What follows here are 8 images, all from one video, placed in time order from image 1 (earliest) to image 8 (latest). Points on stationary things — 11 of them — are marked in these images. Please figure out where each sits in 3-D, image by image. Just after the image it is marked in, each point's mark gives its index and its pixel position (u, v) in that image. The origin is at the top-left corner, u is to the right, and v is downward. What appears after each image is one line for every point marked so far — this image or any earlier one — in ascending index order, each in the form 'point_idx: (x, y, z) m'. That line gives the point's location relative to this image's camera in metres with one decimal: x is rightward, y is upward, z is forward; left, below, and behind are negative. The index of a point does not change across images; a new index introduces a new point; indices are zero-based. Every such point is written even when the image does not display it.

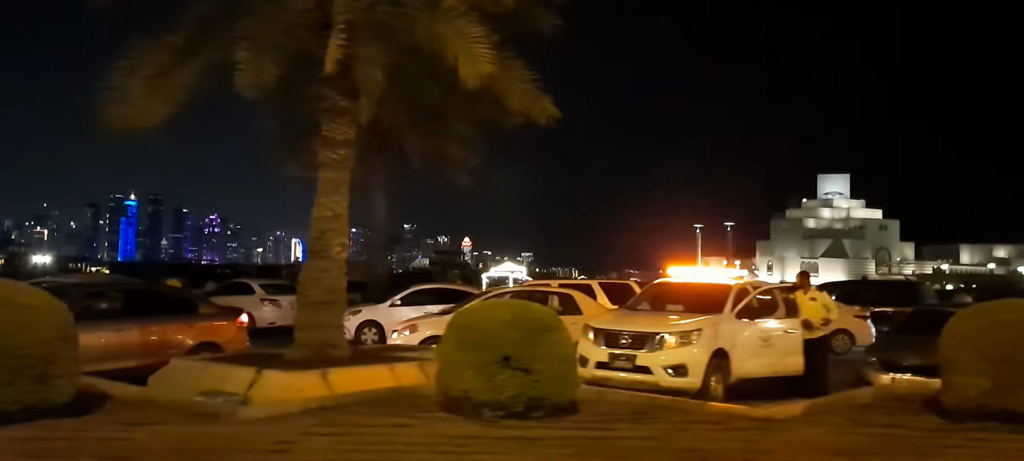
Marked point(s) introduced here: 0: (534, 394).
0: (+0.2, -1.3, +8.4) m
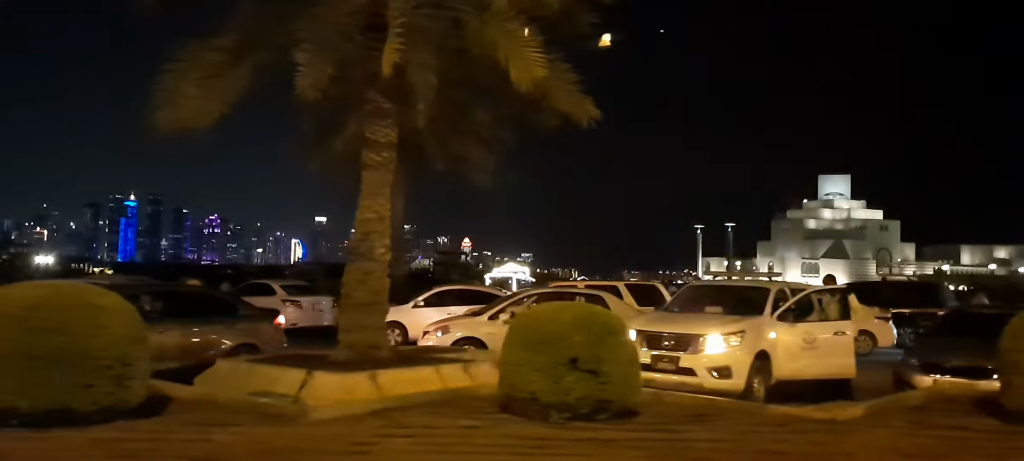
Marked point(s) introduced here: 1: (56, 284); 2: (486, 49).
0: (+0.7, -1.4, +8.4) m
1: (-3.4, -0.4, +7.6) m
2: (-0.3, +2.1, +11.5) m
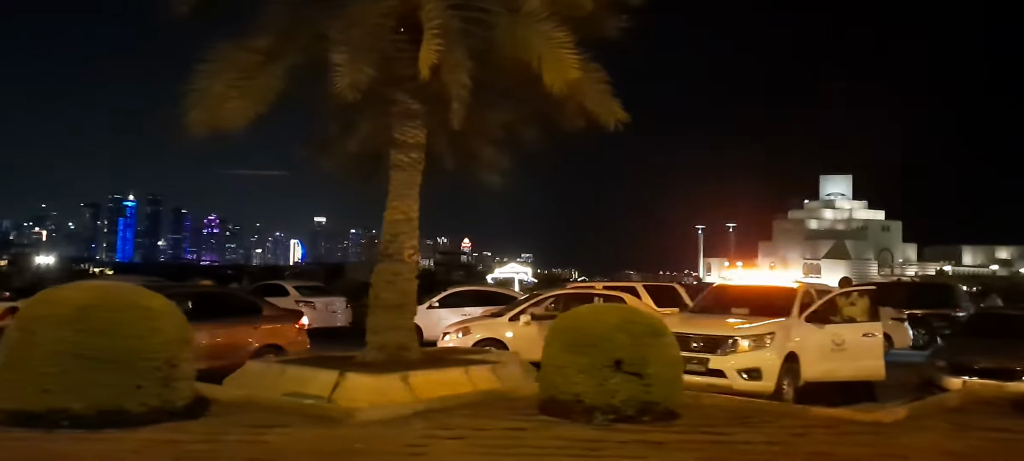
0: (+1.1, -1.4, +8.4) m
1: (-3.1, -0.4, +7.6) m
2: (+0.1, +2.0, +11.5) m
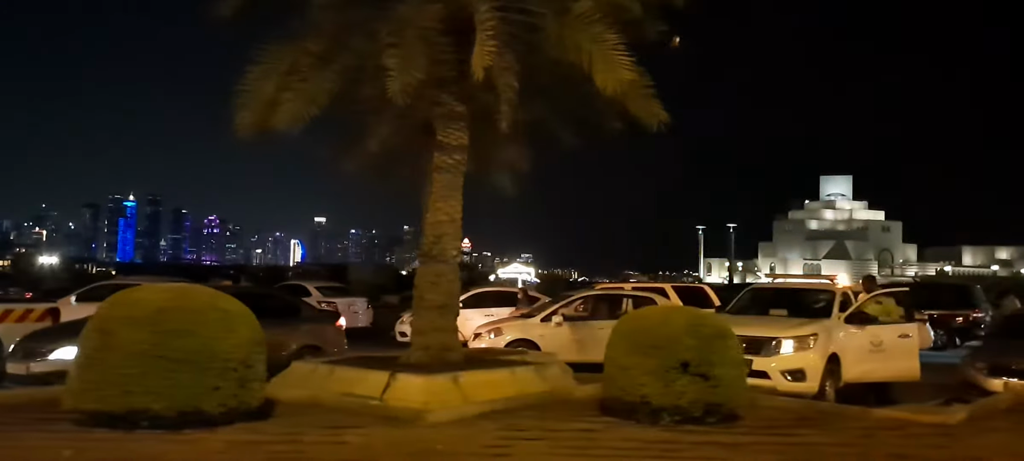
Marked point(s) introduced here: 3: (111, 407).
0: (+1.7, -1.4, +8.4) m
1: (-2.5, -0.4, +7.7) m
2: (+0.6, +2.0, +11.6) m
3: (-2.8, -1.3, +7.3) m
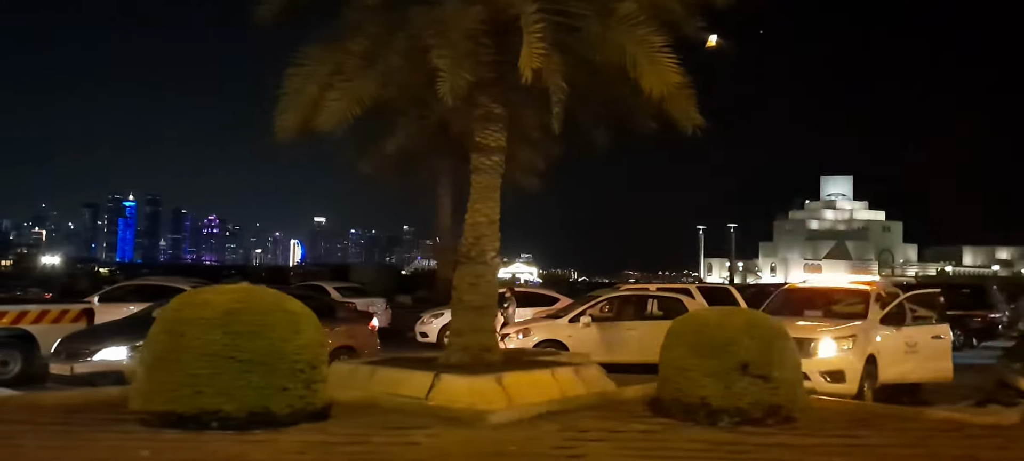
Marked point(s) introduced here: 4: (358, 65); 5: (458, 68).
0: (+2.1, -1.4, +8.4) m
1: (-2.0, -0.4, +7.7) m
2: (+1.1, +2.0, +11.6) m
3: (-2.4, -1.3, +7.3) m
4: (-1.7, +1.8, +11.1) m
5: (-0.6, +1.7, +10.6) m
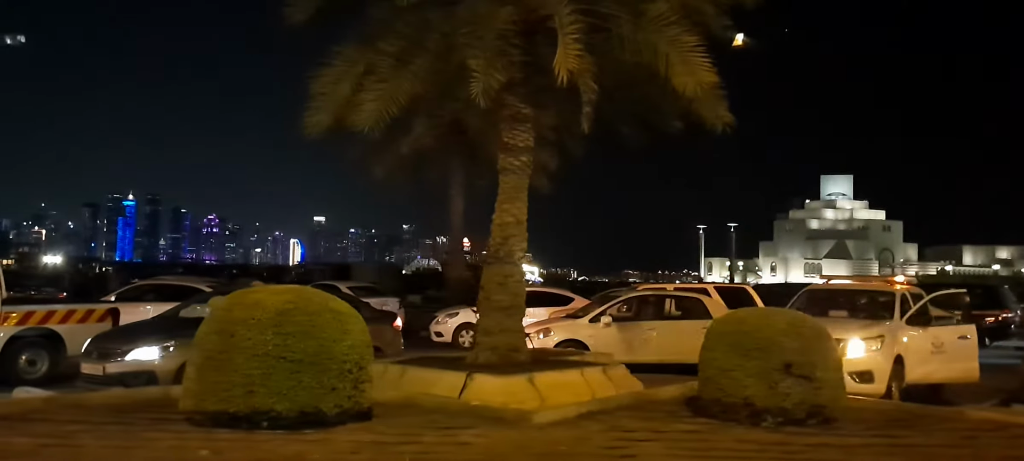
0: (+2.5, -1.4, +8.5) m
1: (-1.7, -0.4, +7.8) m
2: (+1.5, +2.0, +11.6) m
3: (-2.0, -1.3, +7.3) m
4: (-1.3, +1.8, +11.1) m
5: (-0.2, +1.7, +10.7) m
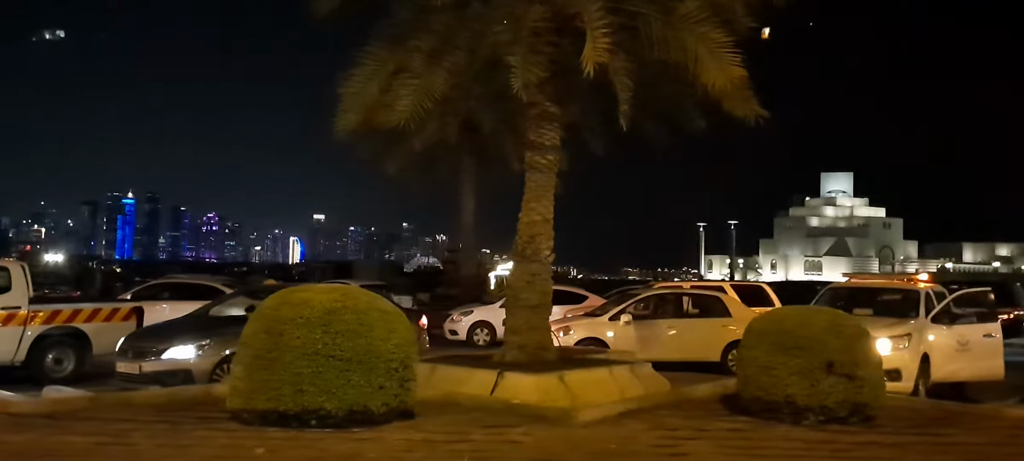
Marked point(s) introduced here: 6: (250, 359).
0: (+2.9, -1.4, +8.5) m
1: (-1.3, -0.4, +7.8) m
2: (+1.9, +2.0, +11.6) m
3: (-1.7, -1.3, +7.4) m
4: (-0.9, +1.8, +11.1) m
5: (+0.2, +1.7, +10.7) m
6: (-1.9, -0.9, +7.5) m
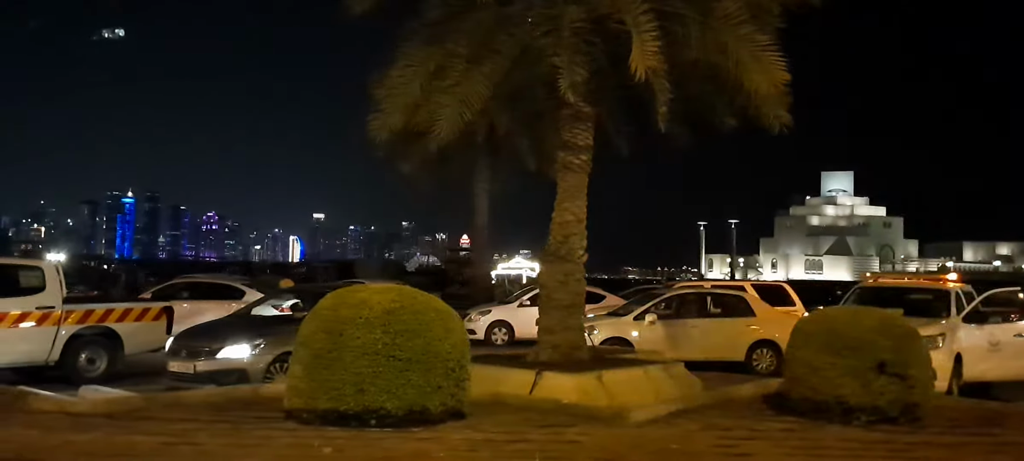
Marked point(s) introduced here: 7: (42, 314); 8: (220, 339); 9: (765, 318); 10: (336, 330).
0: (+3.3, -1.4, +8.5) m
1: (-0.9, -0.4, +7.8) m
2: (+2.3, +2.0, +11.6) m
3: (-1.2, -1.3, +7.4) m
4: (-0.5, +1.8, +11.2) m
5: (+0.6, +1.7, +10.7) m
6: (-1.5, -0.9, +7.5) m
7: (-6.4, -1.1, +14.0) m
8: (-3.5, -1.2, +11.8) m
9: (+4.2, -1.4, +16.7) m
10: (-1.3, -0.7, +7.5) m
